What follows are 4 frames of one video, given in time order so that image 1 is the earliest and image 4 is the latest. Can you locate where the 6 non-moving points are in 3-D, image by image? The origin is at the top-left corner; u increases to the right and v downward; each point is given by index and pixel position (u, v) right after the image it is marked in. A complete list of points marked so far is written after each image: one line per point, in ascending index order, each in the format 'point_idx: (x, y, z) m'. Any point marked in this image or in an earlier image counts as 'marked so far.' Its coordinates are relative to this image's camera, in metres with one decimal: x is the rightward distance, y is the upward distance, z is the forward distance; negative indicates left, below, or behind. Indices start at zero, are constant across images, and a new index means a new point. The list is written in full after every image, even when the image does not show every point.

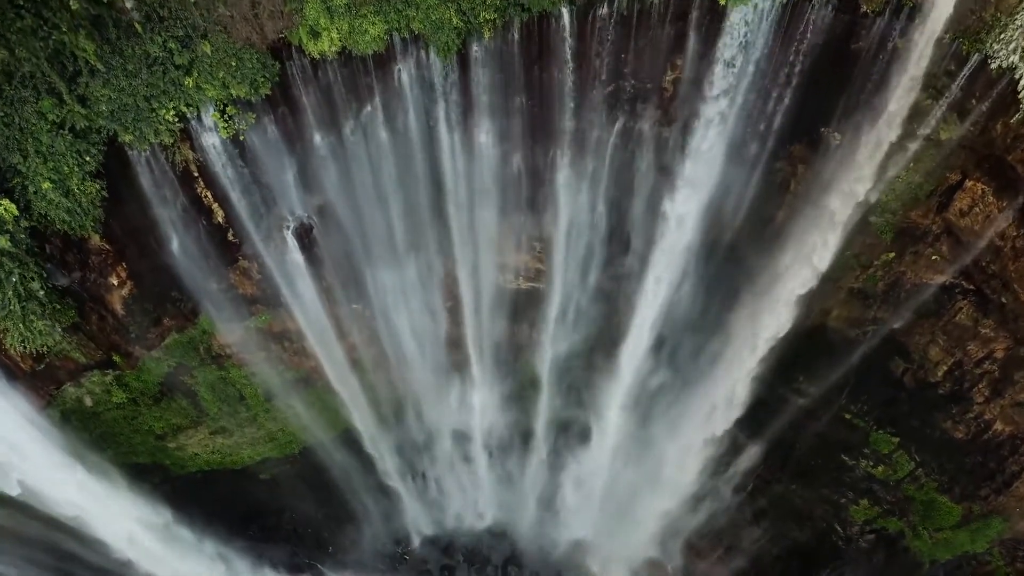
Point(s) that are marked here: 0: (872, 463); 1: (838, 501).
0: (+6.5, -3.2, +11.8) m
1: (+6.1, -4.1, +12.4) m
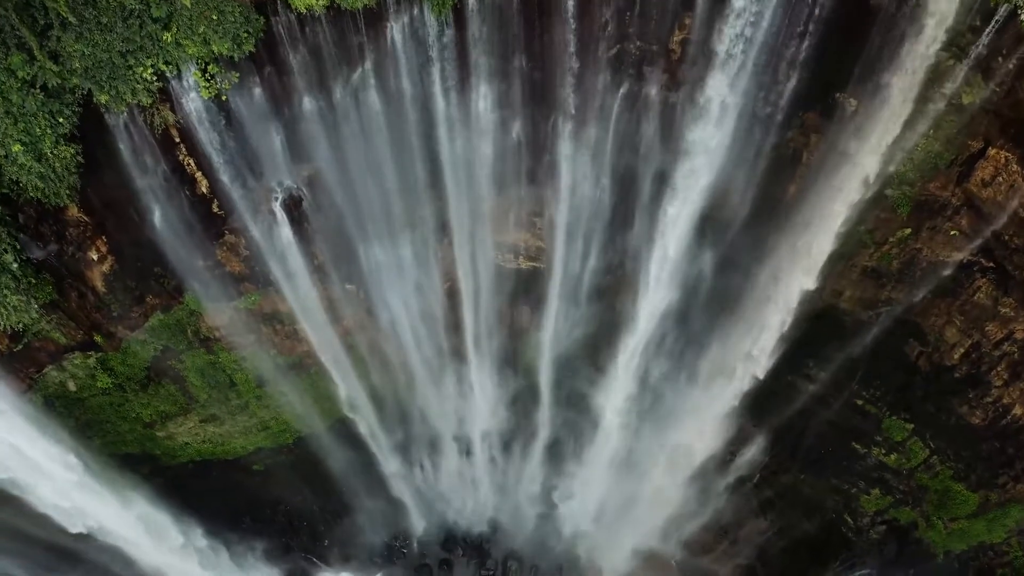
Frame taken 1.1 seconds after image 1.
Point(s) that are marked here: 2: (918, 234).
0: (+6.5, -2.9, +11.4) m
1: (+6.1, -3.8, +12.0) m
2: (+5.9, +0.7, +9.5) m
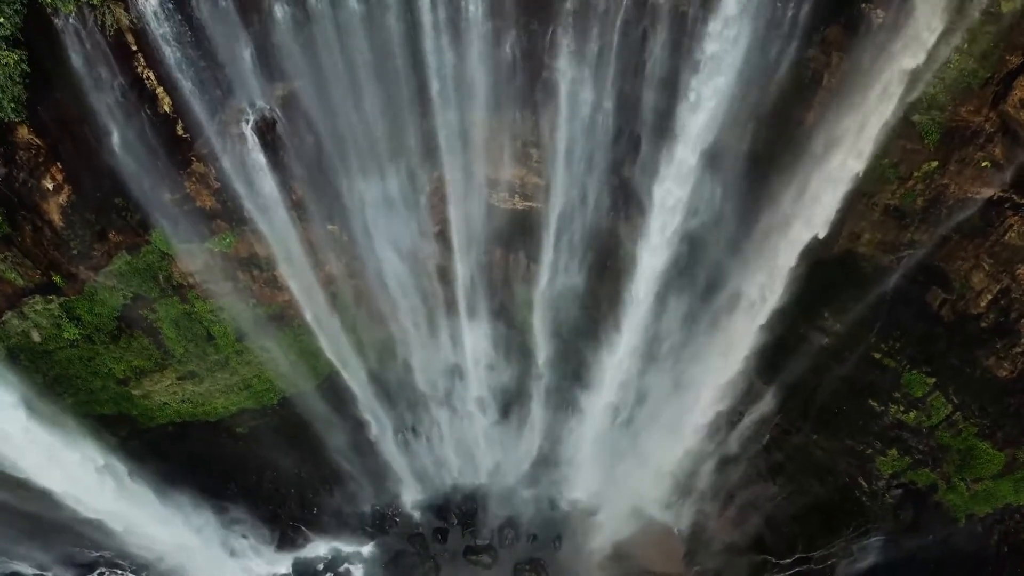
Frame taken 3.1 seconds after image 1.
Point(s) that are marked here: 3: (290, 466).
0: (+6.4, -2.0, +10.7) m
1: (+6.1, -2.9, +11.3) m
2: (+5.8, +1.6, +8.7) m
3: (-4.4, -3.5, +13.0) m
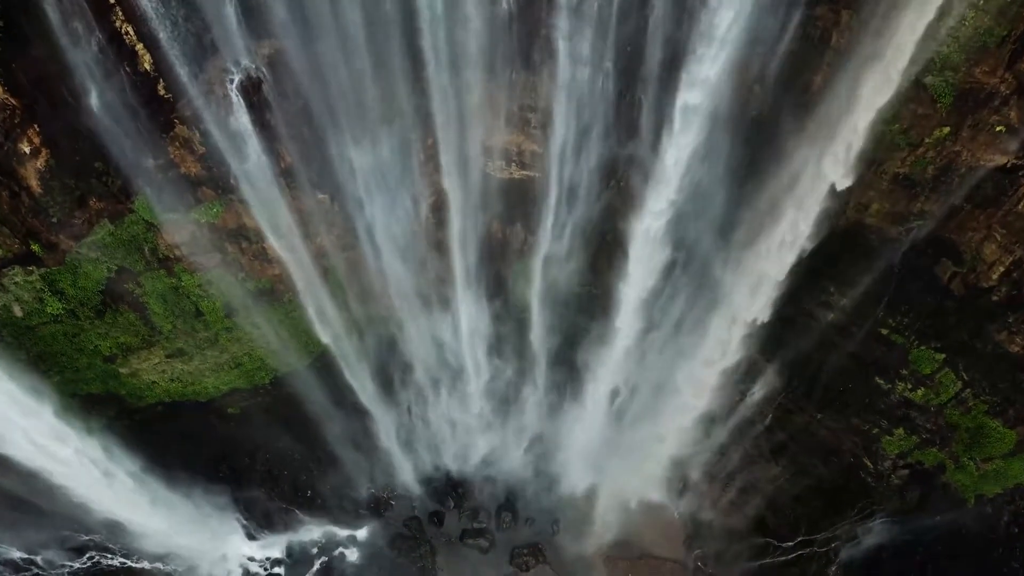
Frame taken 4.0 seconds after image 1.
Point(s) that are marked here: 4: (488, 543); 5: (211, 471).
0: (+6.3, -1.6, +10.4) m
1: (+6.0, -2.4, +11.0) m
2: (+5.8, +2.0, +8.4) m
3: (-4.4, -3.1, +12.7) m
4: (-0.5, -4.9, +12.6) m
5: (-5.8, -3.5, +12.5) m
